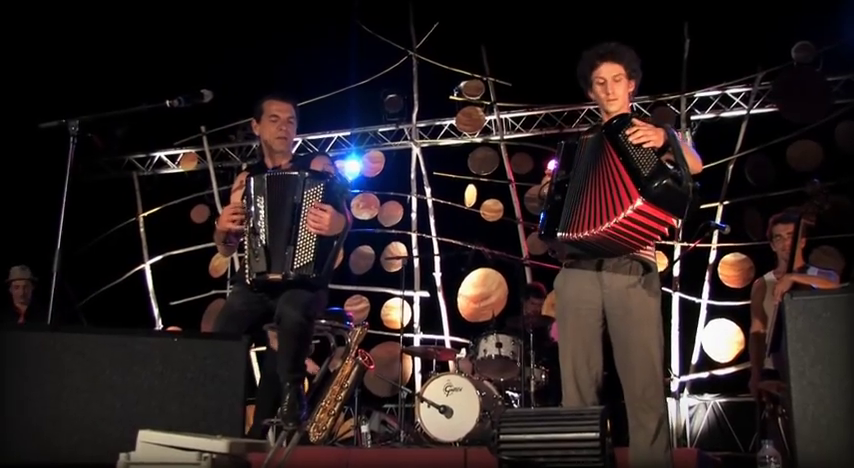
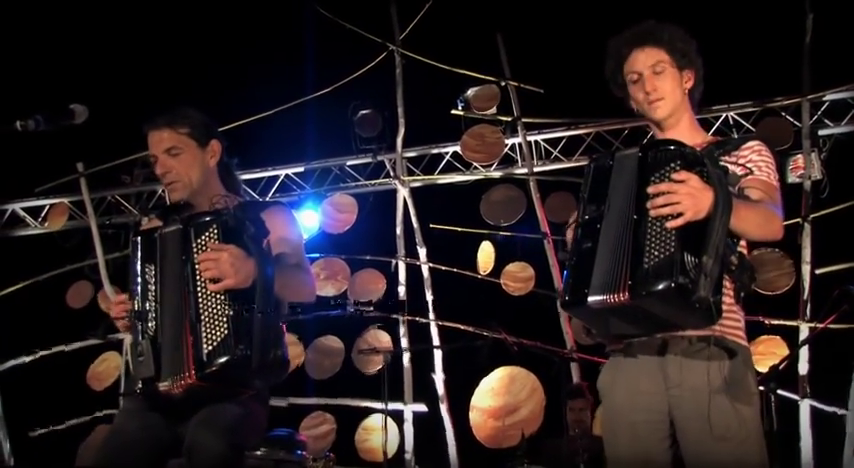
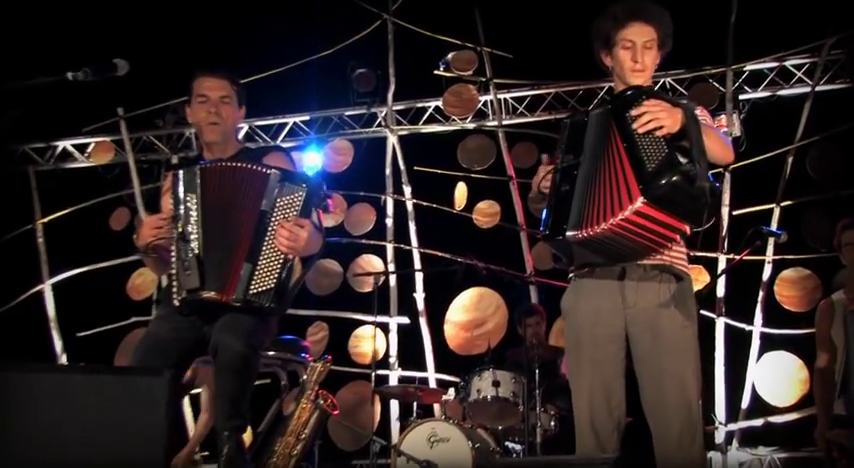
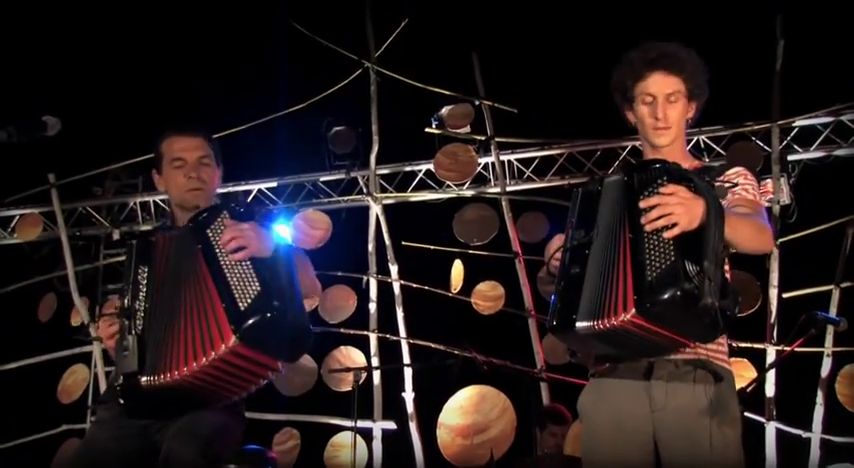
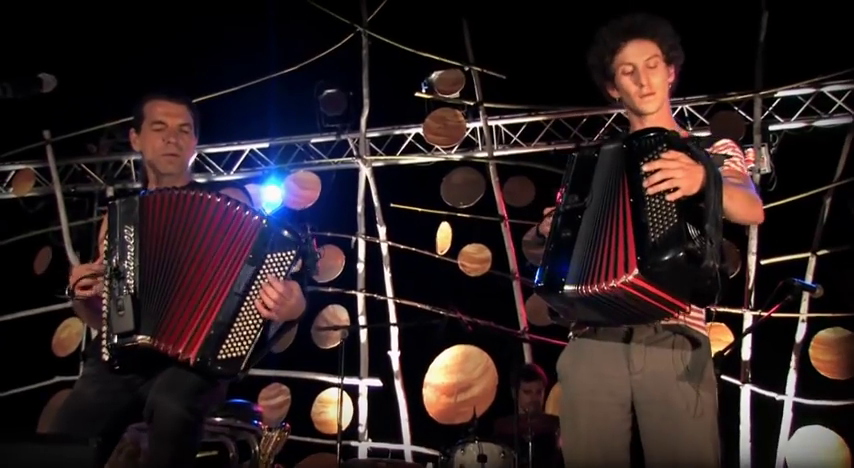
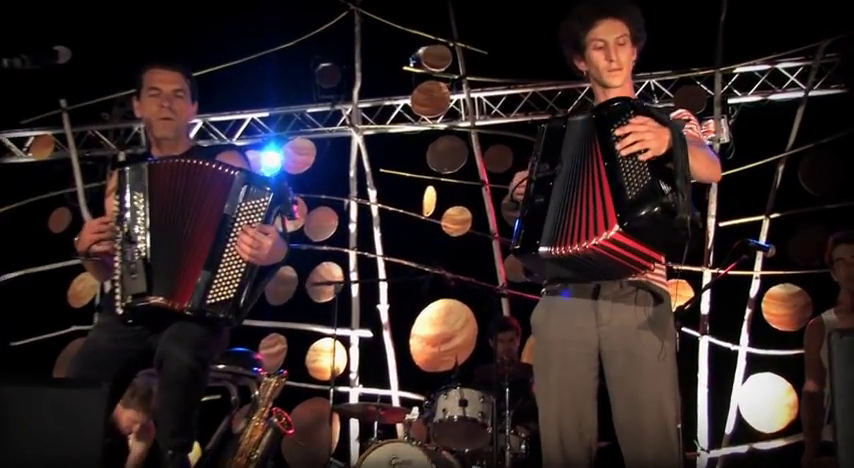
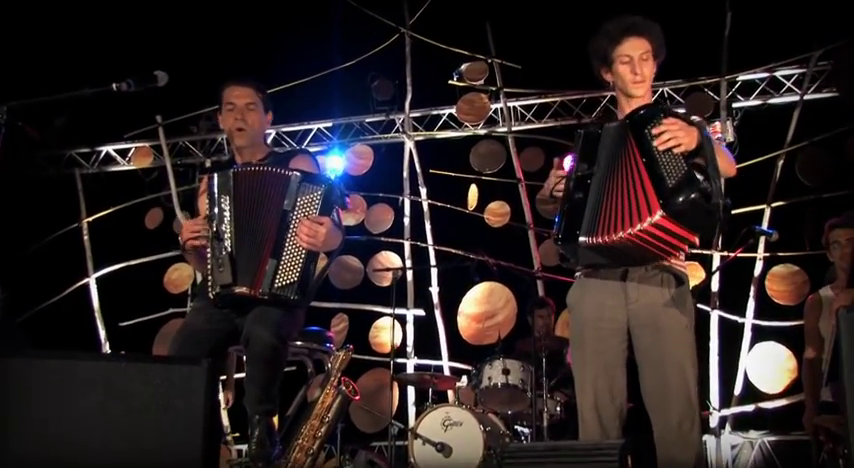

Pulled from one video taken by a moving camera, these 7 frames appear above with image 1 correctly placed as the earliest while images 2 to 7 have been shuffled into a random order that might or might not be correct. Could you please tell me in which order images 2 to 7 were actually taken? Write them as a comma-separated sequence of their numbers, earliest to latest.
7, 3, 6, 5, 4, 2
